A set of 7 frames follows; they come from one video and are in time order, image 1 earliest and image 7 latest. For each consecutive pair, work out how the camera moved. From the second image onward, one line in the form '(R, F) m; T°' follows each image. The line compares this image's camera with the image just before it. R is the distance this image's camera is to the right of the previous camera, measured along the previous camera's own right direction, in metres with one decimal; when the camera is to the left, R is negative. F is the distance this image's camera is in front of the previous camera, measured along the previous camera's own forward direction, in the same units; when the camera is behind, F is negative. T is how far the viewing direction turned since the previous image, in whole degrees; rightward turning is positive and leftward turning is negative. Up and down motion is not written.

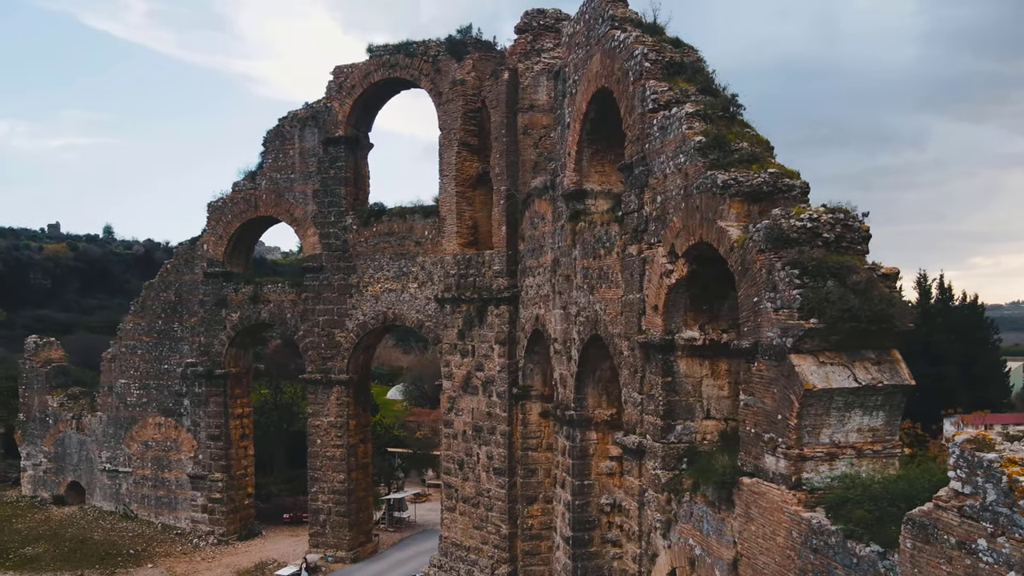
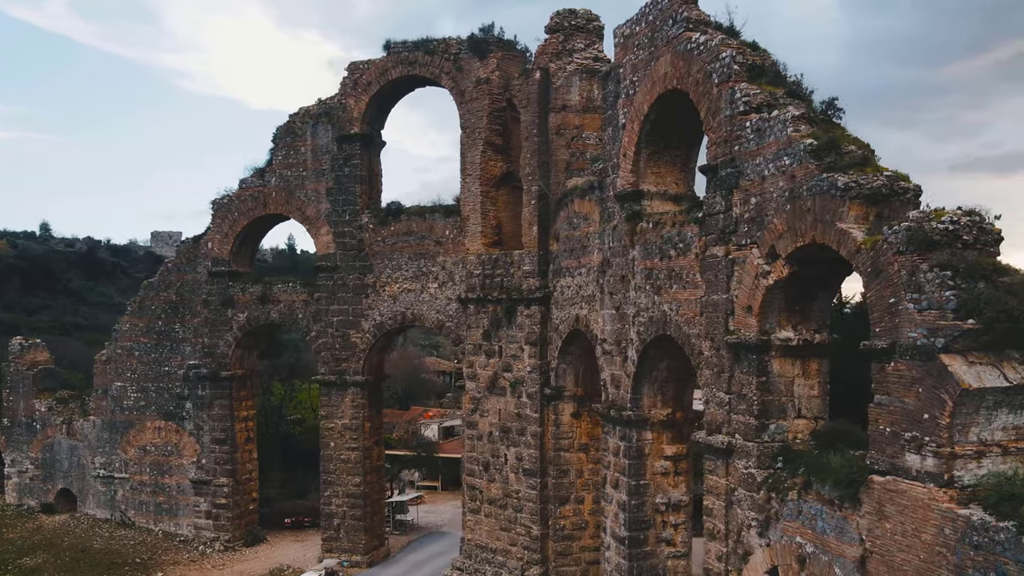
(-1.5, +0.1) m; +4°
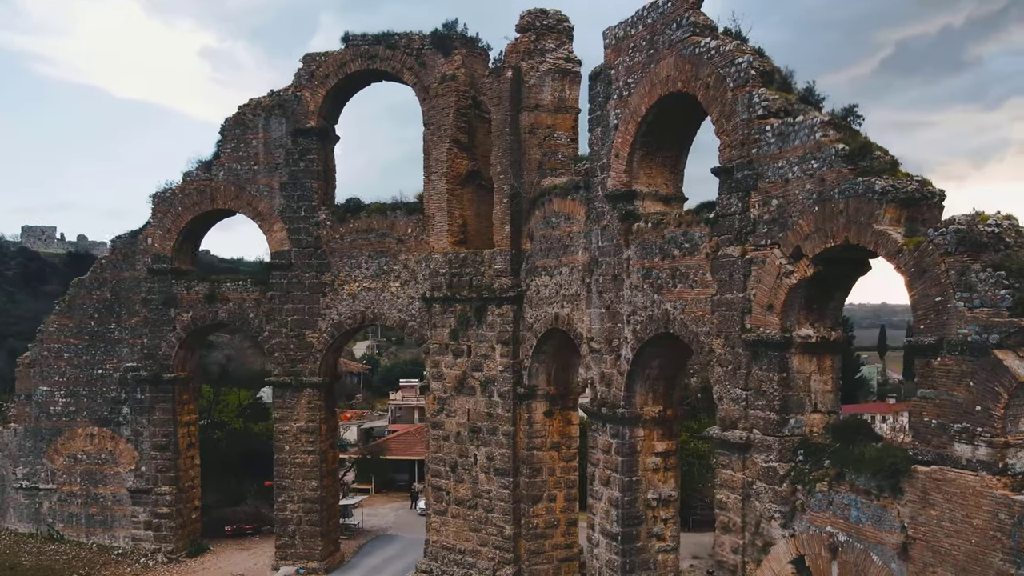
(-1.4, +0.1) m; +8°
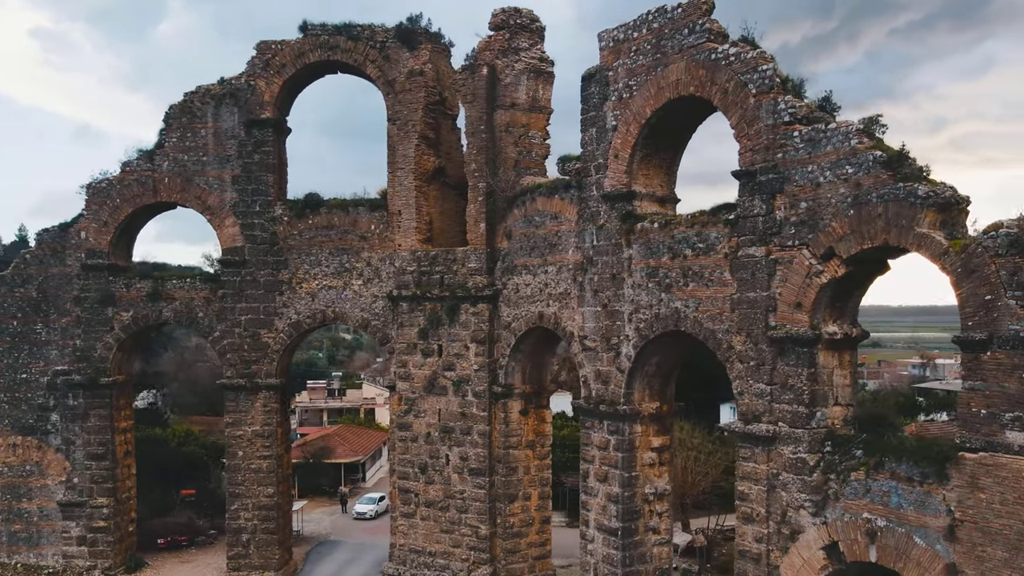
(-1.8, +0.2) m; +9°
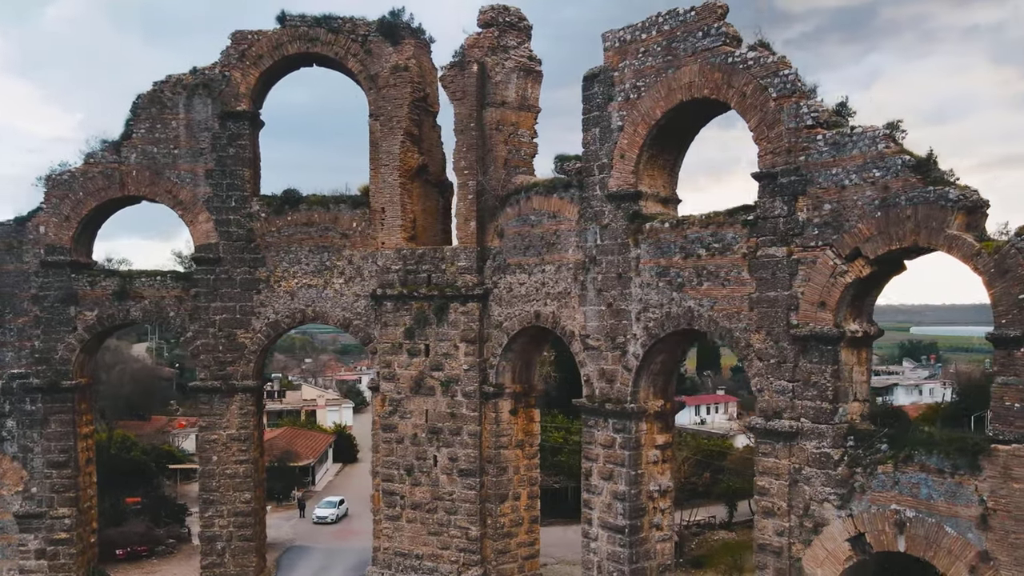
(-1.3, +0.1) m; +6°
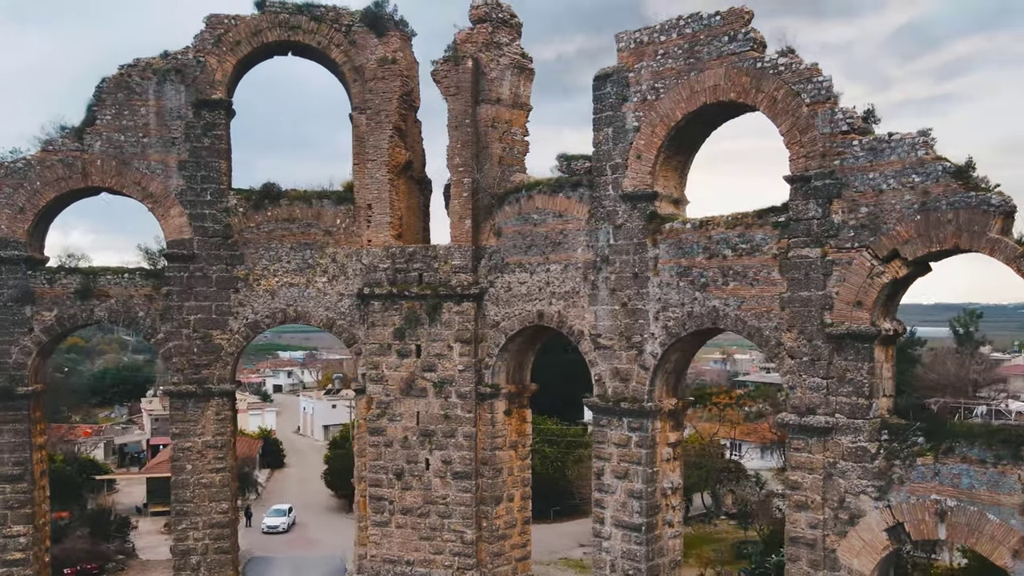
(-1.8, +0.3) m; +8°
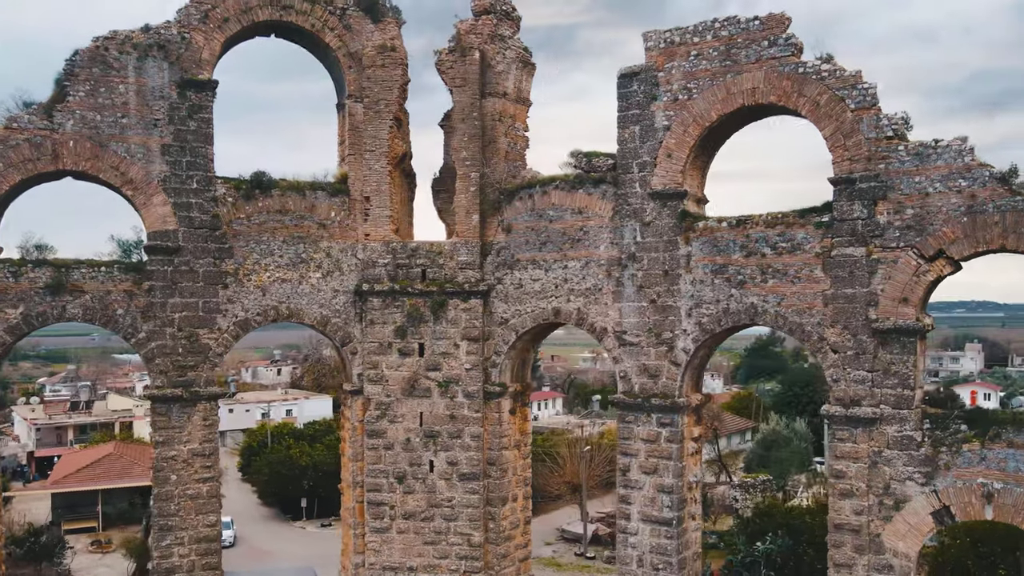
(-2.5, +0.4) m; +10°
